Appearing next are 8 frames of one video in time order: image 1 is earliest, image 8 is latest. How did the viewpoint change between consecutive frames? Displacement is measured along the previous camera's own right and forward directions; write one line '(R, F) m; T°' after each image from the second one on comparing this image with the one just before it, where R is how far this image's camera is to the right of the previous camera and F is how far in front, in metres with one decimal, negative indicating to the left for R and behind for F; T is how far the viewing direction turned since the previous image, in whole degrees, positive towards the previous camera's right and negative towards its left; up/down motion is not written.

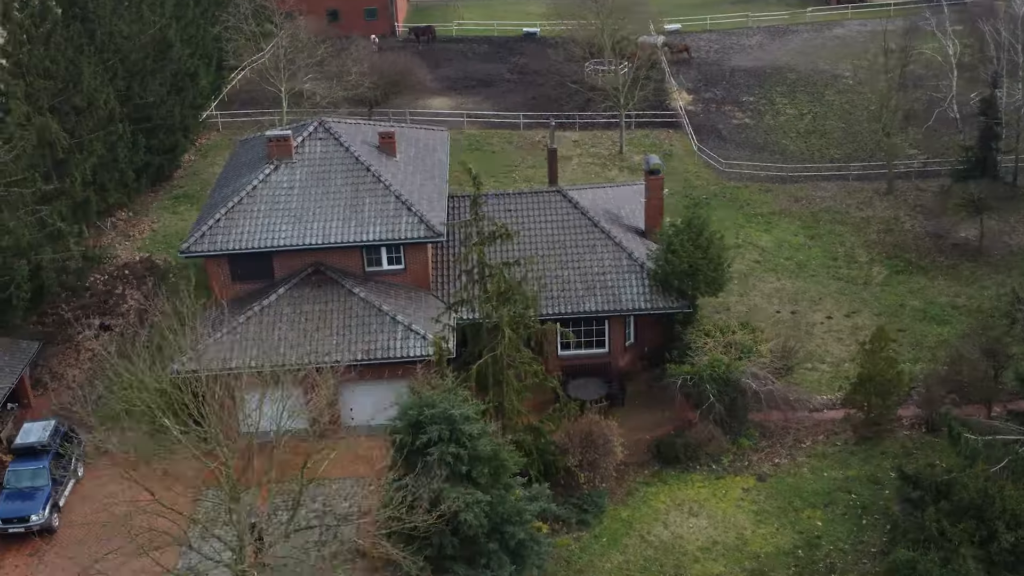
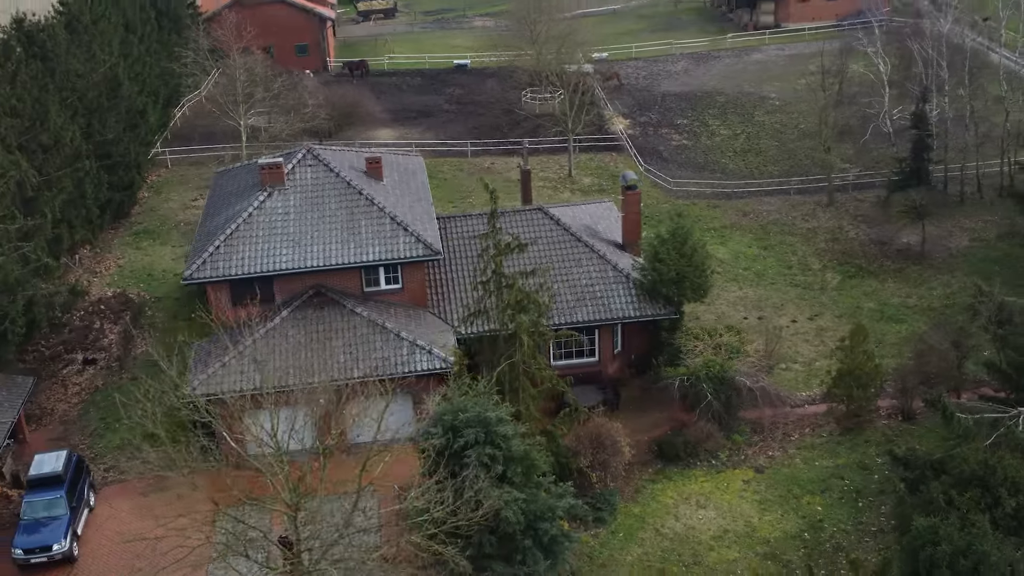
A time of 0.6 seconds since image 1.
(-2.0, -0.8) m; +5°
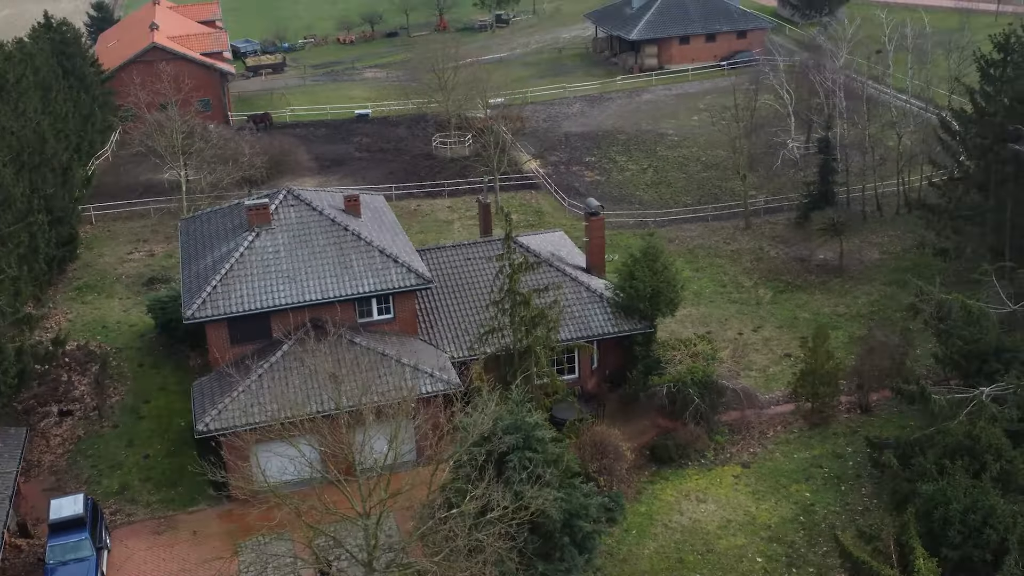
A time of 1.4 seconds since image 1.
(-2.9, -1.2) m; +7°
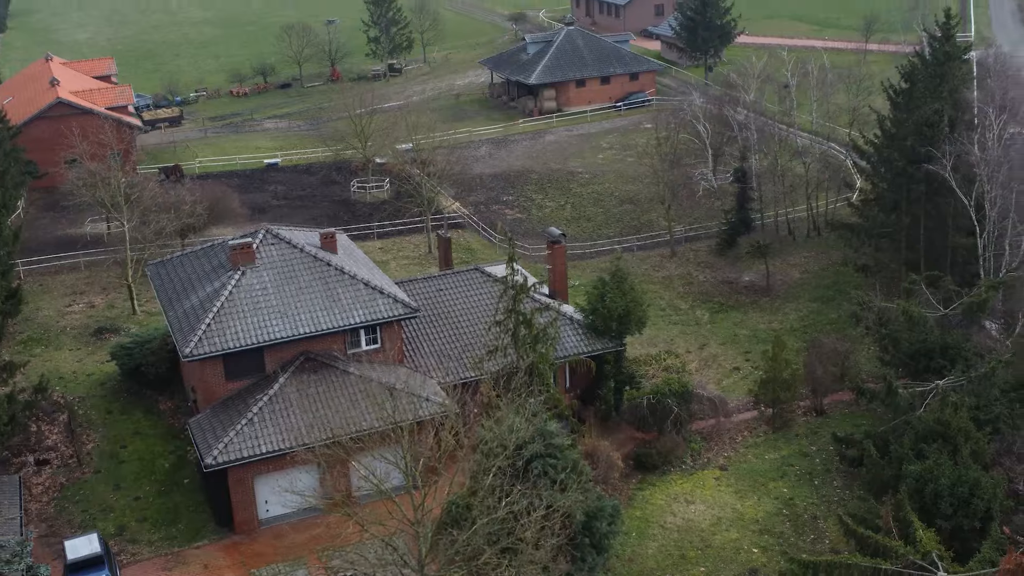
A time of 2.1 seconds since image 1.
(-2.6, -1.1) m; +7°
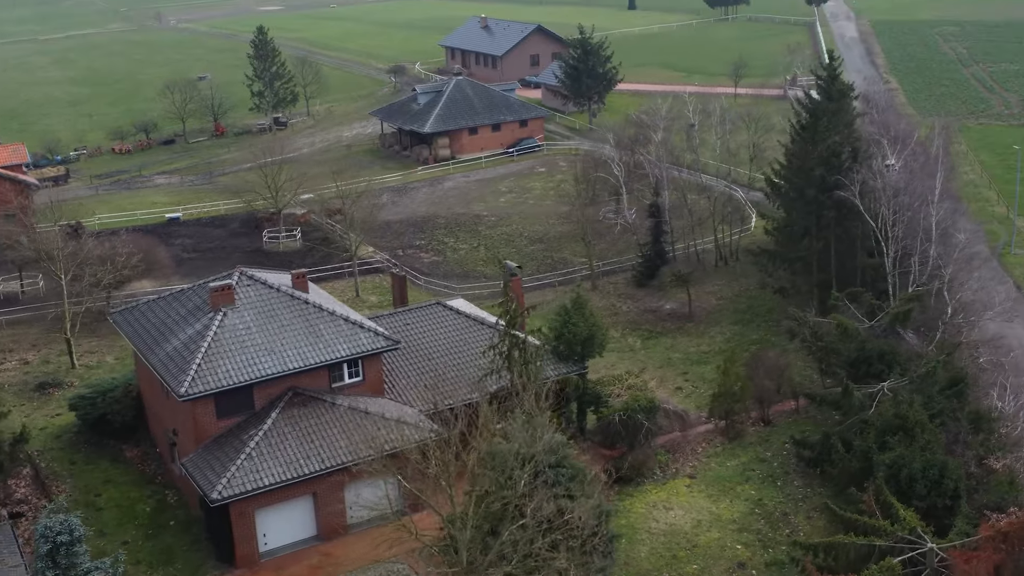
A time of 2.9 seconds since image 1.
(-2.9, -1.3) m; +7°
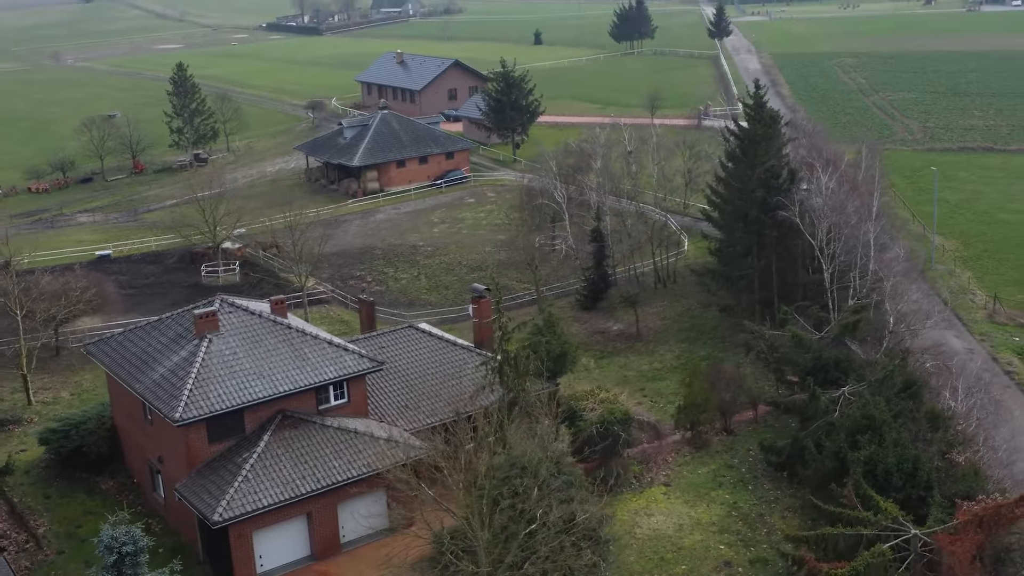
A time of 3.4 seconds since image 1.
(-2.0, -0.9) m; +5°
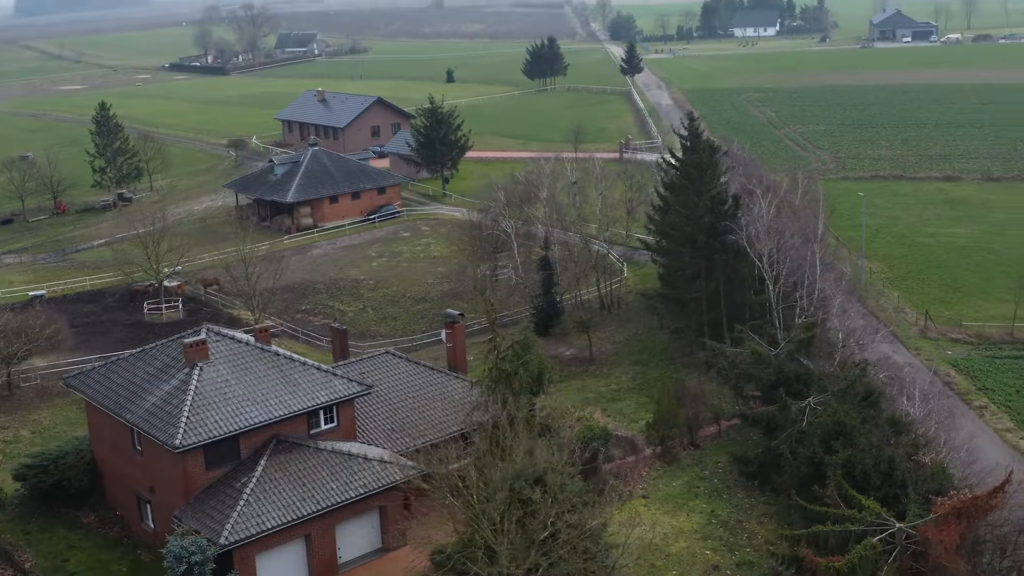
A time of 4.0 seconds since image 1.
(-2.0, -0.9) m; +5°
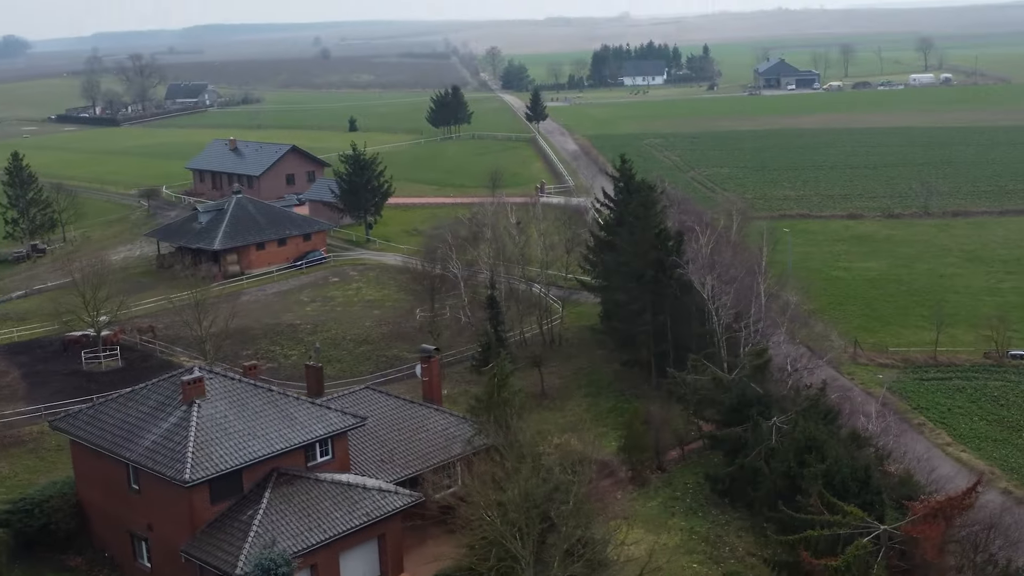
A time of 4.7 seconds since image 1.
(-2.6, -1.2) m; +6°
